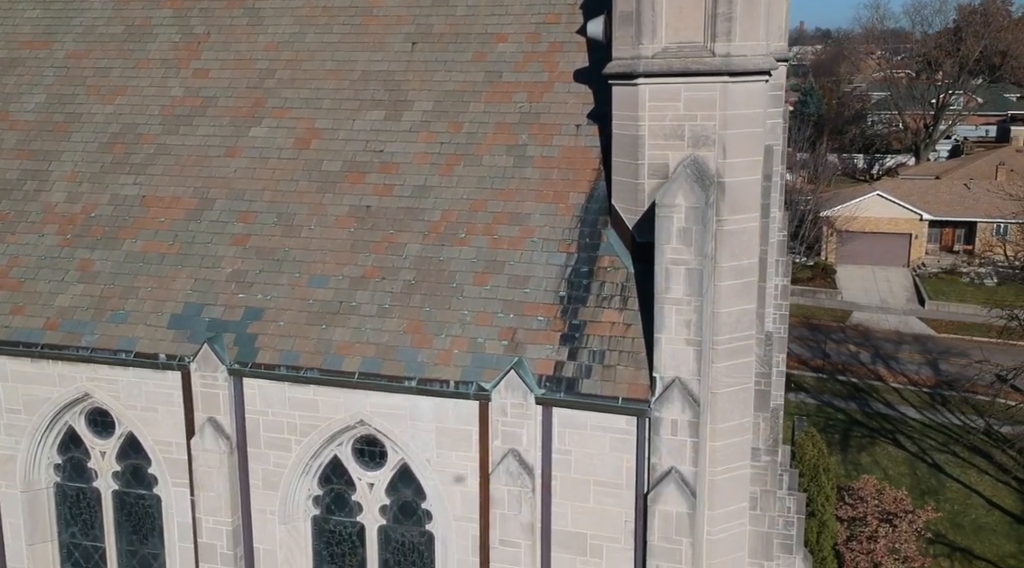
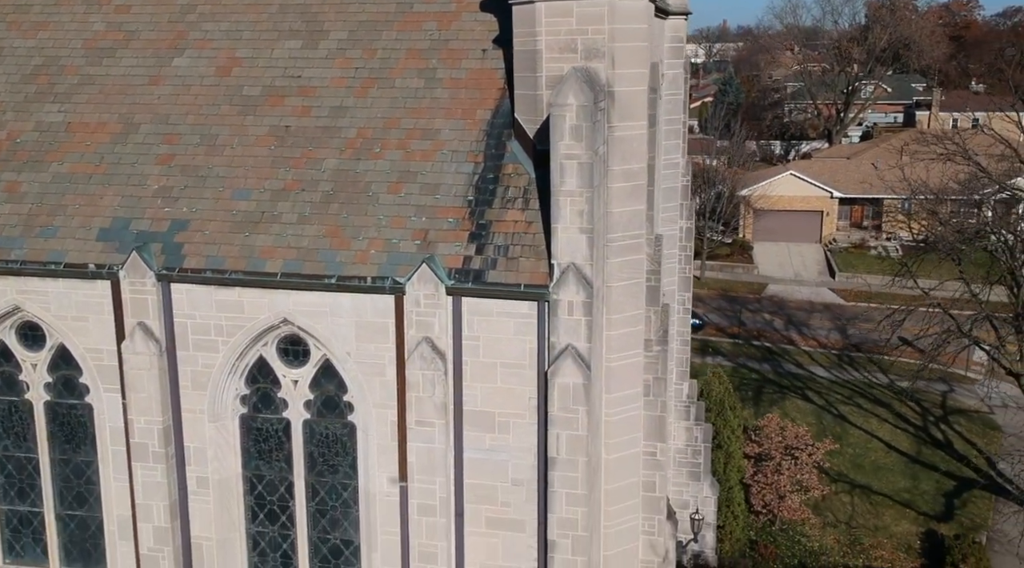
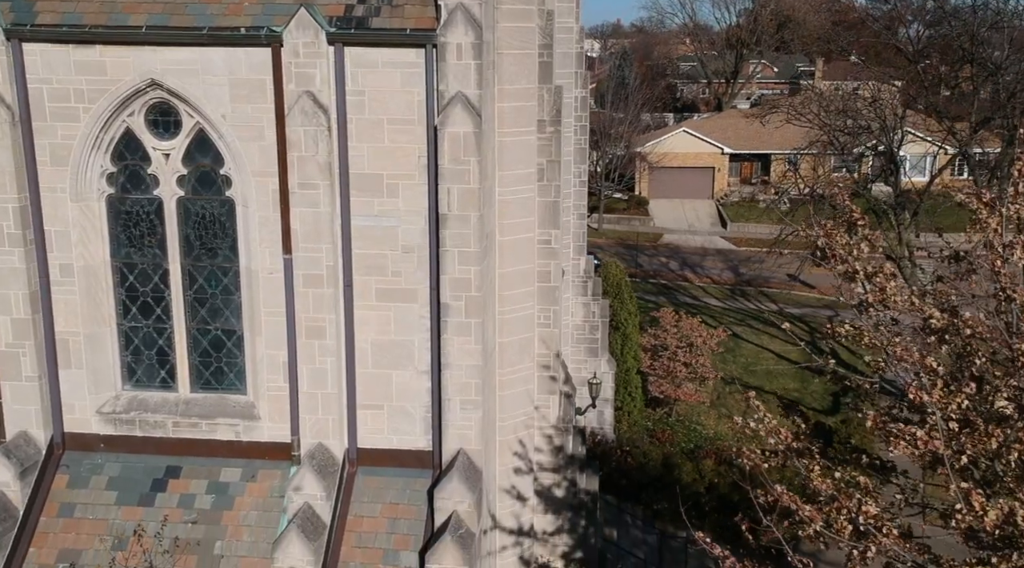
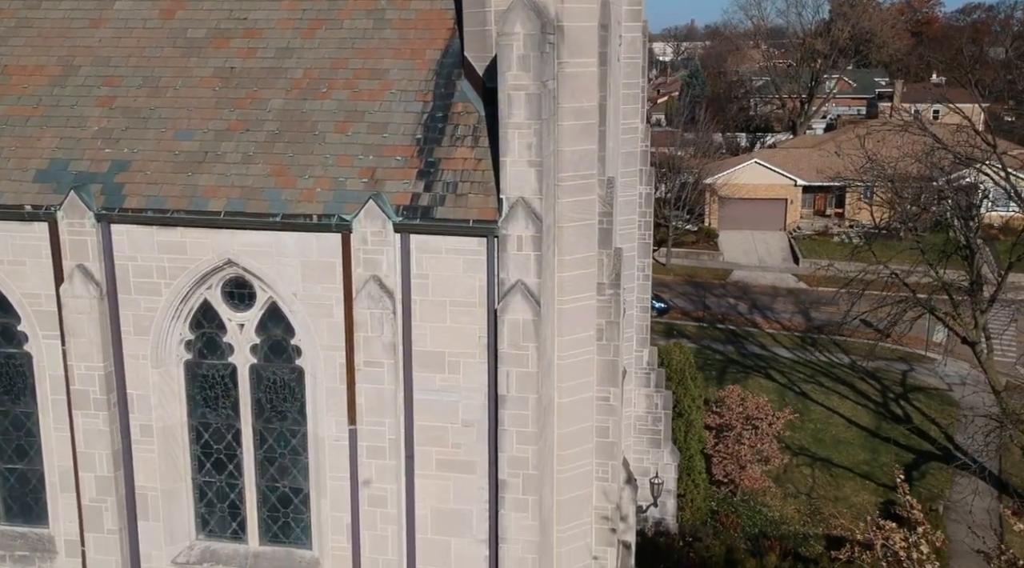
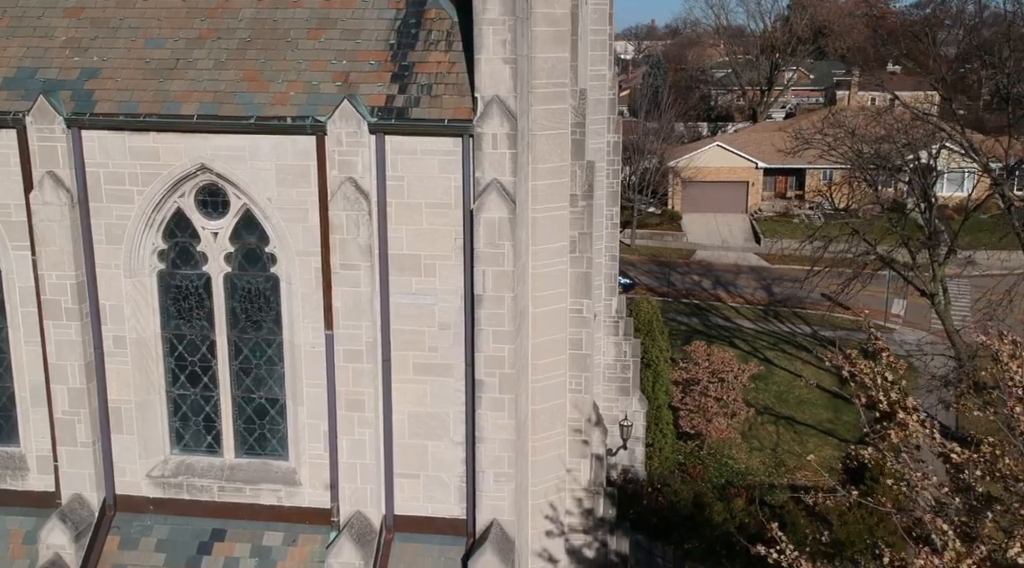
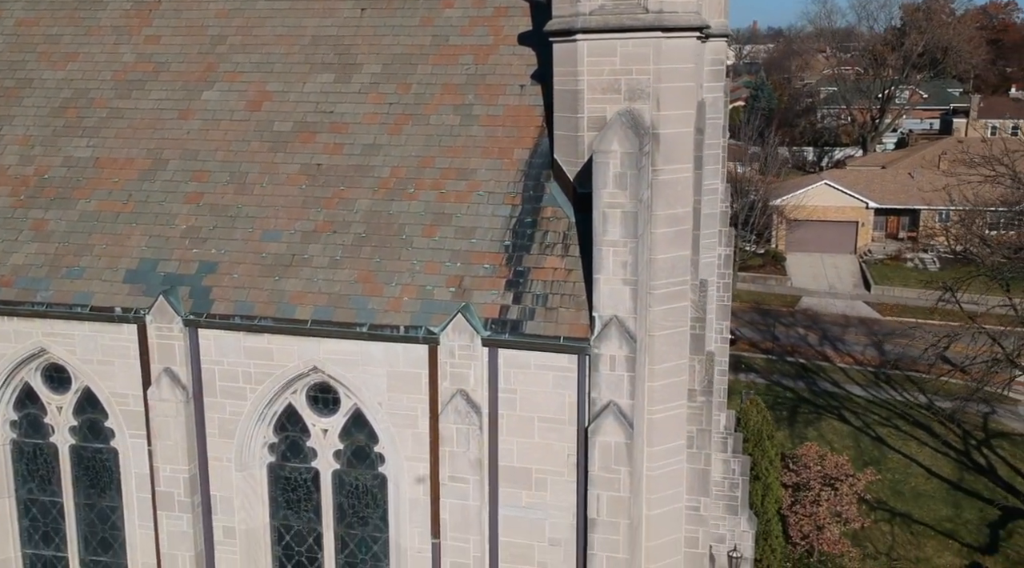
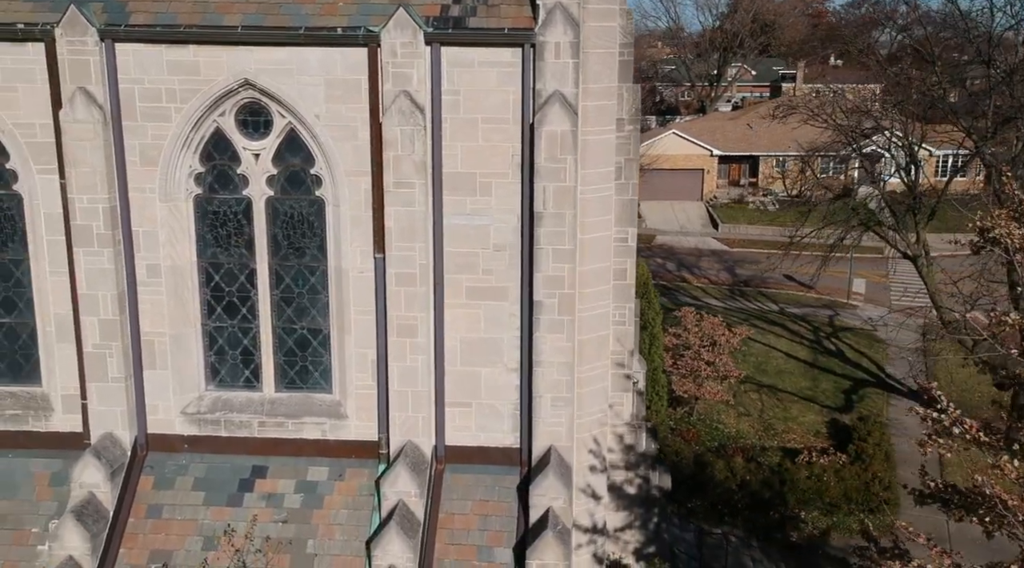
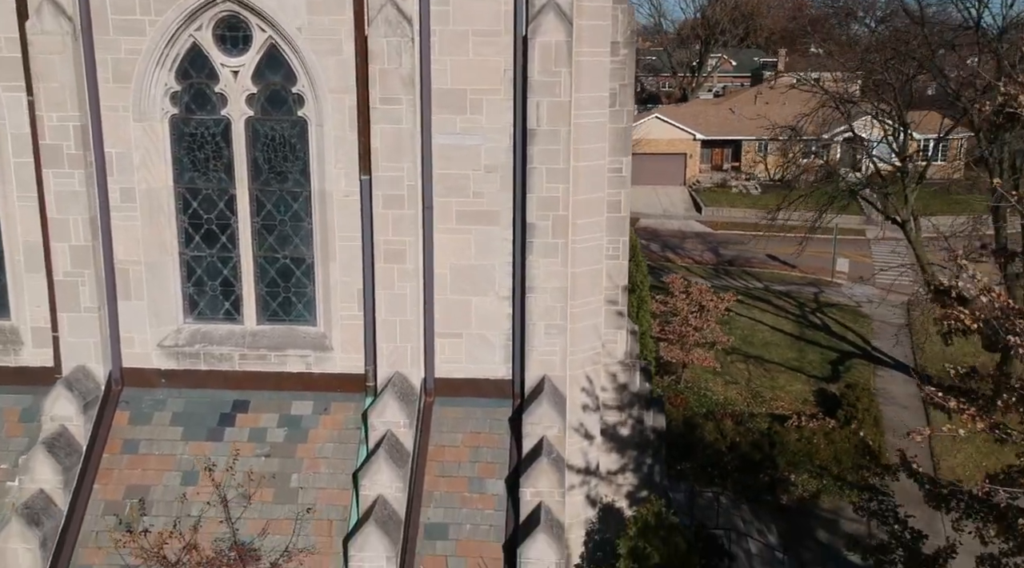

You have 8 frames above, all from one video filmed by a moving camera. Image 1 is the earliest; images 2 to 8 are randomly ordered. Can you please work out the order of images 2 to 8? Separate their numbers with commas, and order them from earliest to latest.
6, 2, 4, 5, 3, 7, 8
